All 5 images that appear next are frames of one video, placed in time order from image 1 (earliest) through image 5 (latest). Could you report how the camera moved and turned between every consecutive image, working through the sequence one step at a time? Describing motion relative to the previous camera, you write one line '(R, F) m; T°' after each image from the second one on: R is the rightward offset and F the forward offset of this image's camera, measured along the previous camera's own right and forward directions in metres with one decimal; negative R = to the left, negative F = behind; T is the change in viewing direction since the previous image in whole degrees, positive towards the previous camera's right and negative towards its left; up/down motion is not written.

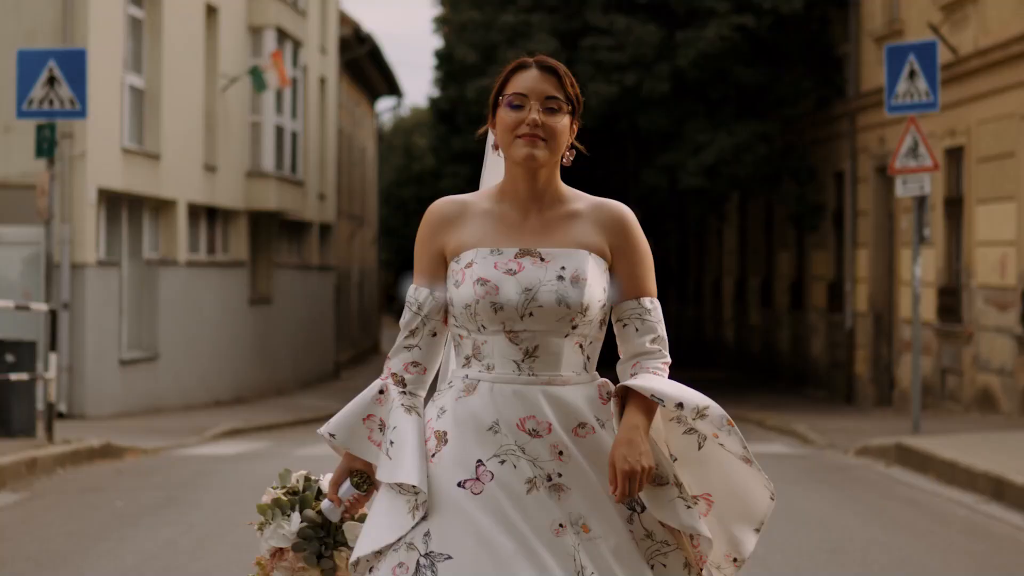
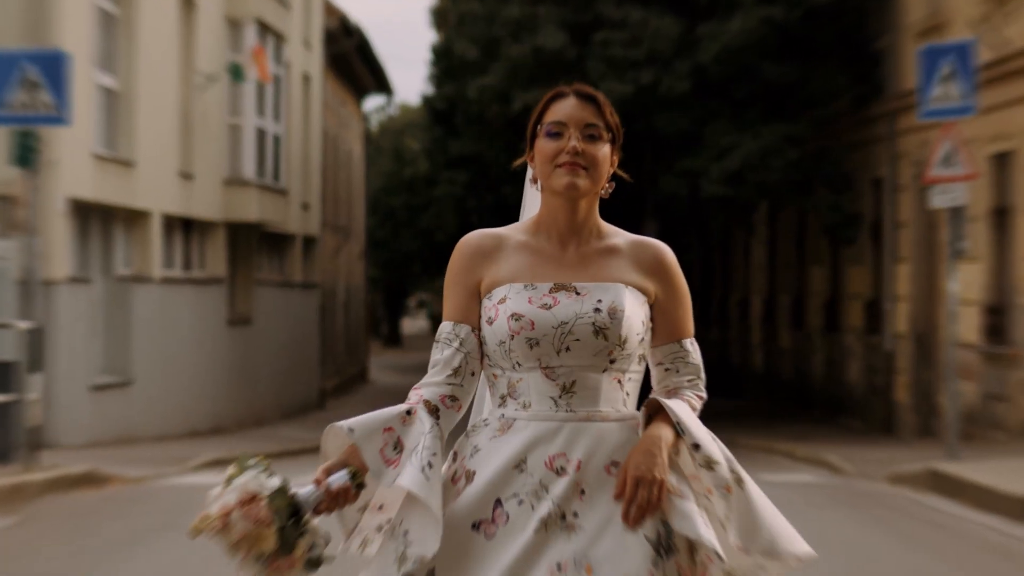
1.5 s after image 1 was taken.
(+0.1, +1.5) m; -1°
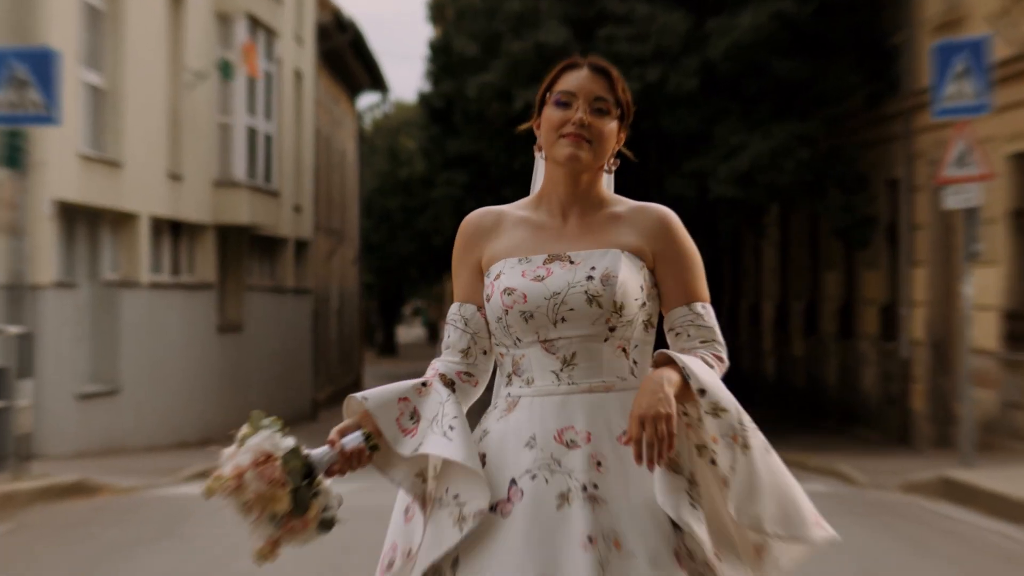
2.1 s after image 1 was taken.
(0.0, +0.6) m; 0°
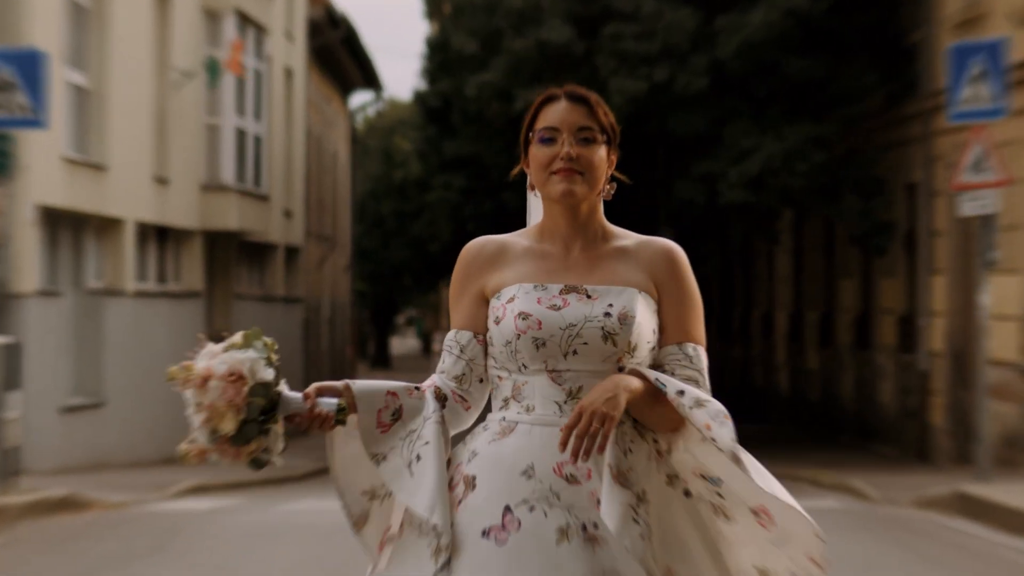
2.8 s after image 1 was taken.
(0.0, +0.6) m; 0°
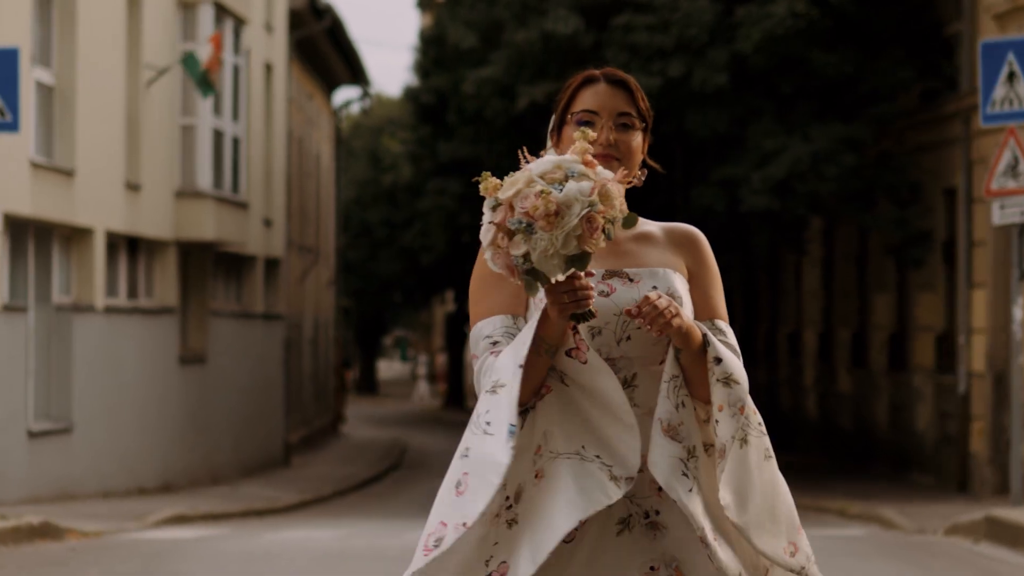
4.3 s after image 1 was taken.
(0.0, +1.2) m; 0°
